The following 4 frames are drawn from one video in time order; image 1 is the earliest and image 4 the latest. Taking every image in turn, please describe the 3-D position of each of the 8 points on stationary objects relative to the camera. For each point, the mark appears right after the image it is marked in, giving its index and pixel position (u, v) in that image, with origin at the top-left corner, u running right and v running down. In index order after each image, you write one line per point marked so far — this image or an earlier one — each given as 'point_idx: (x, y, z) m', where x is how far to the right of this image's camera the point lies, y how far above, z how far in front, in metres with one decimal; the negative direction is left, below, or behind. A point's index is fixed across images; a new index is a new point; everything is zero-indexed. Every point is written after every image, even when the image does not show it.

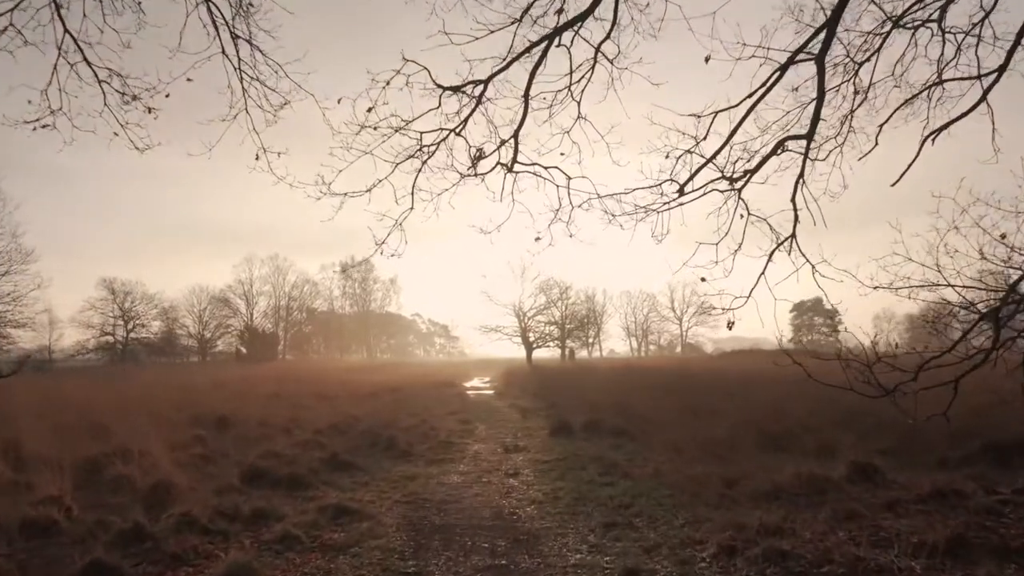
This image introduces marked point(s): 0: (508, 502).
0: (-0.1, -3.3, +9.8) m
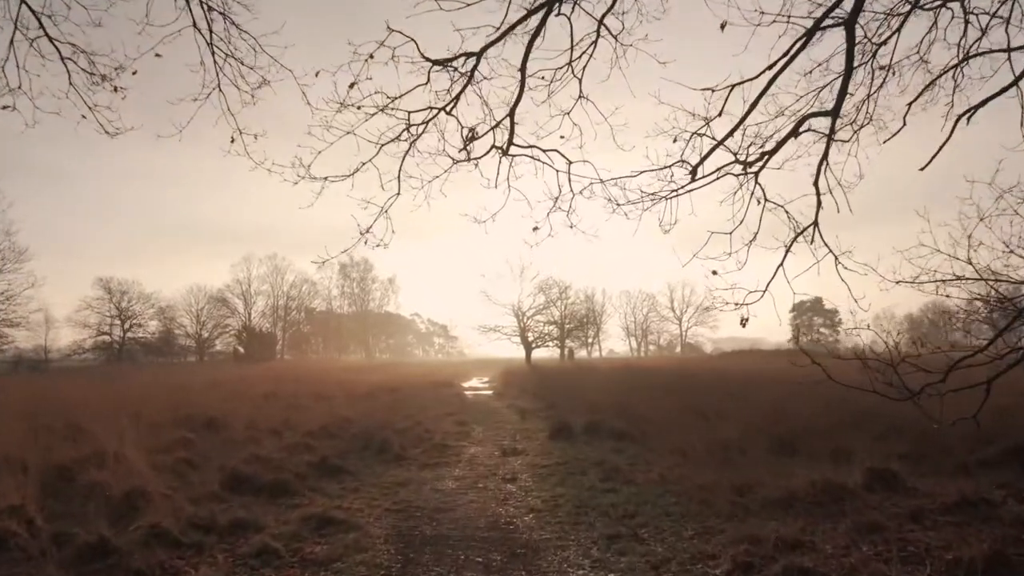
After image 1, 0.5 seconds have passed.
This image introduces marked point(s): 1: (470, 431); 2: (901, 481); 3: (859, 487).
0: (-0.1, -3.3, +9.2) m
1: (-1.2, -4.2, +18.4) m
2: (+5.7, -2.8, +9.2) m
3: (+4.9, -2.8, +8.9) m
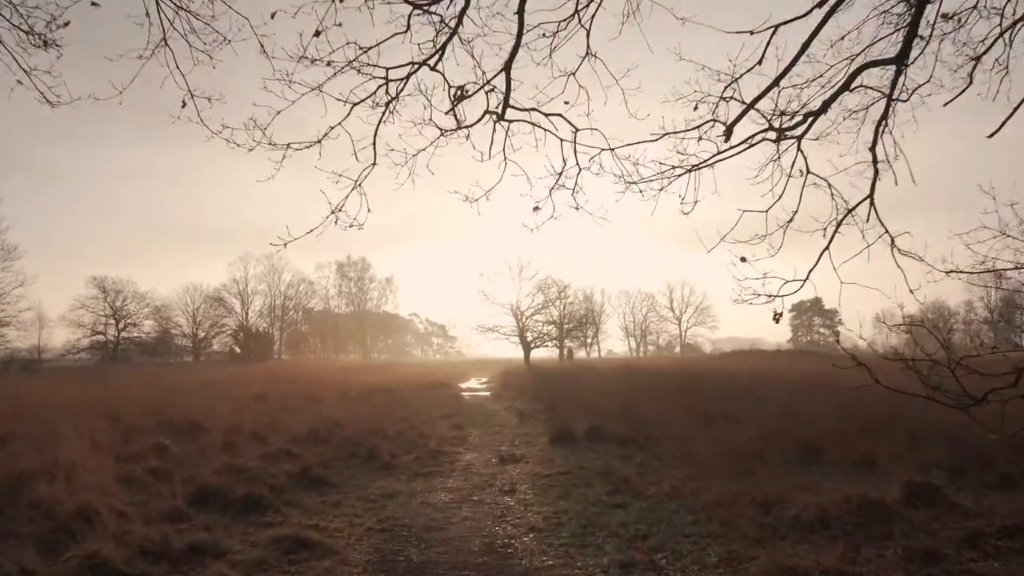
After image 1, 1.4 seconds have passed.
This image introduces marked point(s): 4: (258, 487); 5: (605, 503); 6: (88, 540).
0: (-0.1, -3.2, +8.3) m
1: (-1.3, -4.1, +17.4) m
2: (+5.7, -2.7, +8.2) m
3: (+4.9, -2.7, +8.0) m
4: (-3.8, -2.9, +9.3) m
5: (+1.4, -3.1, +9.2) m
6: (-4.4, -2.6, +6.5) m
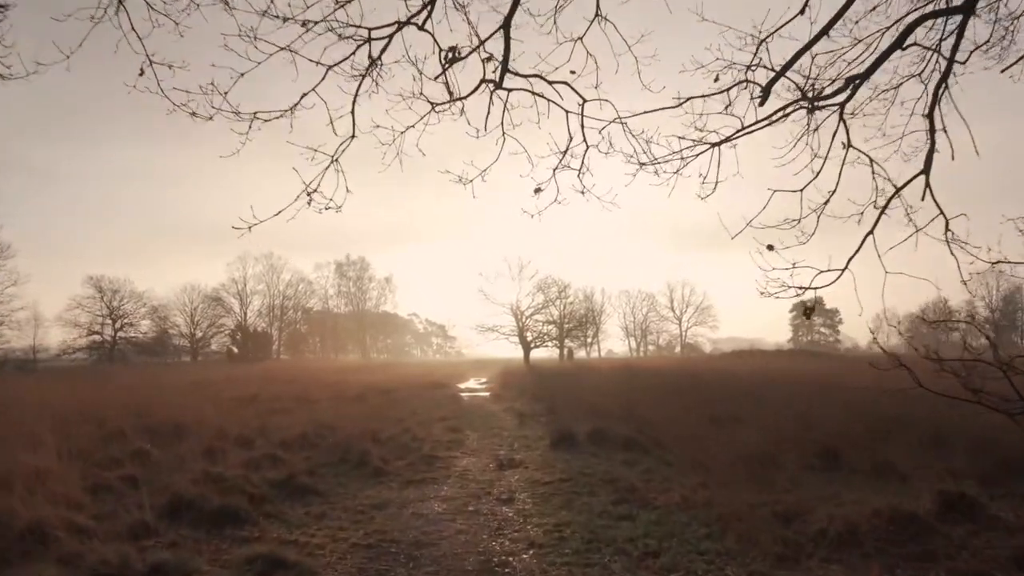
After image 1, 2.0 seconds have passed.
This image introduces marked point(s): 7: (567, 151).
0: (-0.2, -3.1, +7.6) m
1: (-1.3, -4.0, +16.8) m
2: (+5.6, -2.6, +7.6) m
3: (+4.9, -2.6, +7.3) m
4: (-3.8, -2.9, +8.6) m
5: (+1.3, -3.1, +8.5) m
6: (-4.5, -2.5, +5.8) m
7: (+0.3, +0.8, +3.5) m
